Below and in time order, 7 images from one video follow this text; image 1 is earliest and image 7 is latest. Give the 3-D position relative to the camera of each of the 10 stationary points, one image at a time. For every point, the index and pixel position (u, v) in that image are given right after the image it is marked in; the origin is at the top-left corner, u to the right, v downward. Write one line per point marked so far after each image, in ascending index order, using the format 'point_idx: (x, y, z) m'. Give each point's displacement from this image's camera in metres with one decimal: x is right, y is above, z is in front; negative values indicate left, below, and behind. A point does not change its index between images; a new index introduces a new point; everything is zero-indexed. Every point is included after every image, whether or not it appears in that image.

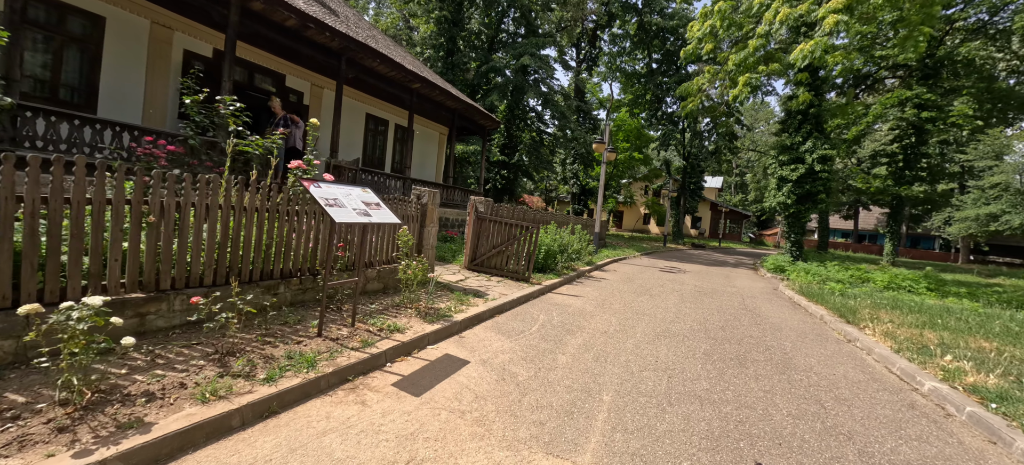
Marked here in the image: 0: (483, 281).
0: (-0.5, -0.9, +7.2) m
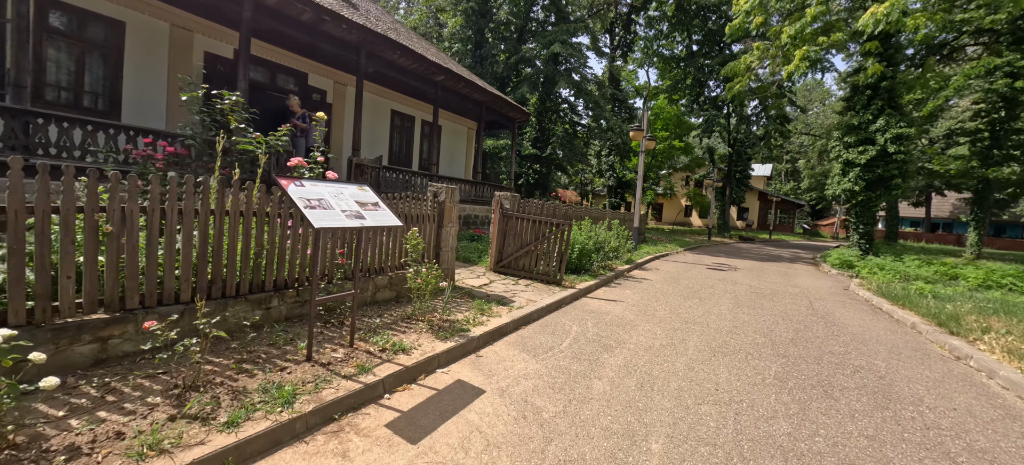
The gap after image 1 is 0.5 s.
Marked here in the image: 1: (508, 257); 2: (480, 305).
0: (0.0, -0.9, +6.5) m
1: (-0.1, -0.4, +7.3) m
2: (-0.4, -0.9, +5.2) m
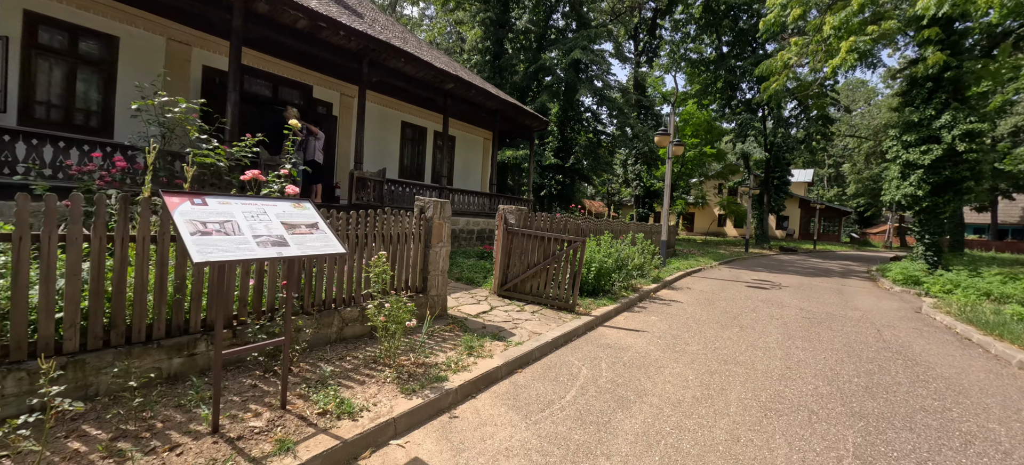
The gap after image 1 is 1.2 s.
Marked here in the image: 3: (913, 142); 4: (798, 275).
0: (0.0, -1.1, +5.7) m
1: (0.0, -0.7, +6.4) m
2: (-0.5, -1.2, +4.3) m
3: (+12.5, +2.8, +12.6) m
4: (+9.7, -1.5, +13.9) m
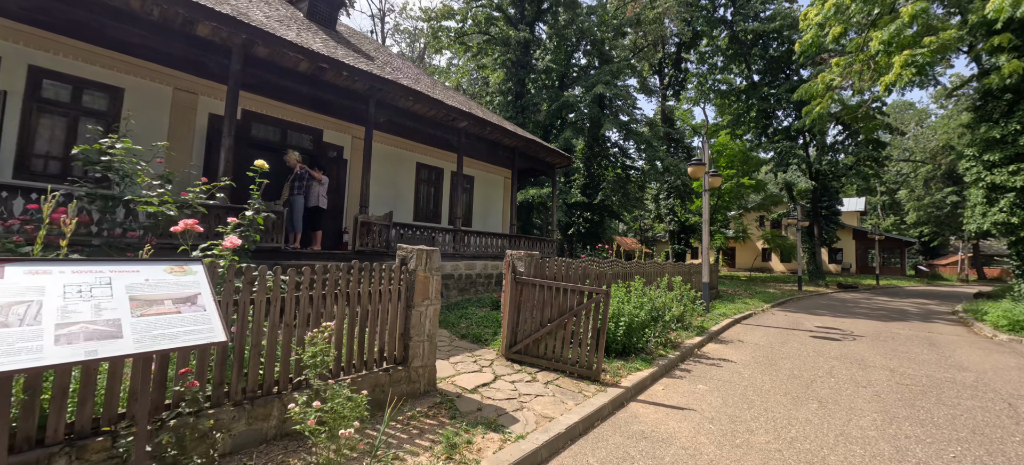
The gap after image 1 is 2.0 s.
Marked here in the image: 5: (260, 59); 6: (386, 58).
0: (+0.1, -1.7, +4.6) m
1: (+0.2, -1.4, +5.3) m
2: (-0.5, -1.6, +3.3) m
3: (+13.0, +1.9, +10.9) m
4: (+10.4, -2.6, +11.9) m
5: (-4.5, +3.1, +7.3) m
6: (-3.6, +4.9, +11.5) m
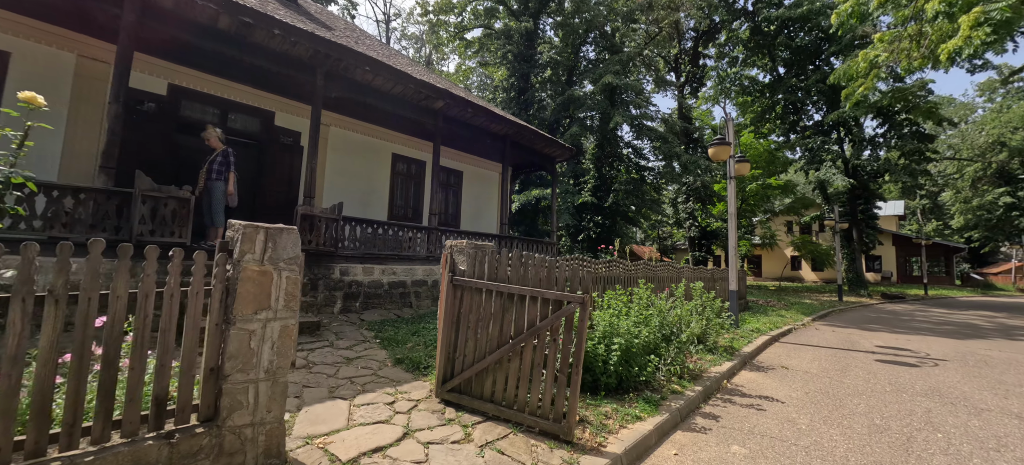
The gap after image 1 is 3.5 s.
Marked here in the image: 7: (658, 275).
0: (-0.5, -1.5, +2.8) m
1: (-0.4, -1.2, +3.6) m
2: (-1.1, -1.4, +1.6) m
3: (+12.6, +2.0, +8.6) m
4: (+10.2, -2.5, +9.7) m
5: (-5.0, +3.2, +5.9) m
6: (-3.9, +4.9, +10.1) m
7: (+2.5, -0.7, +7.0) m
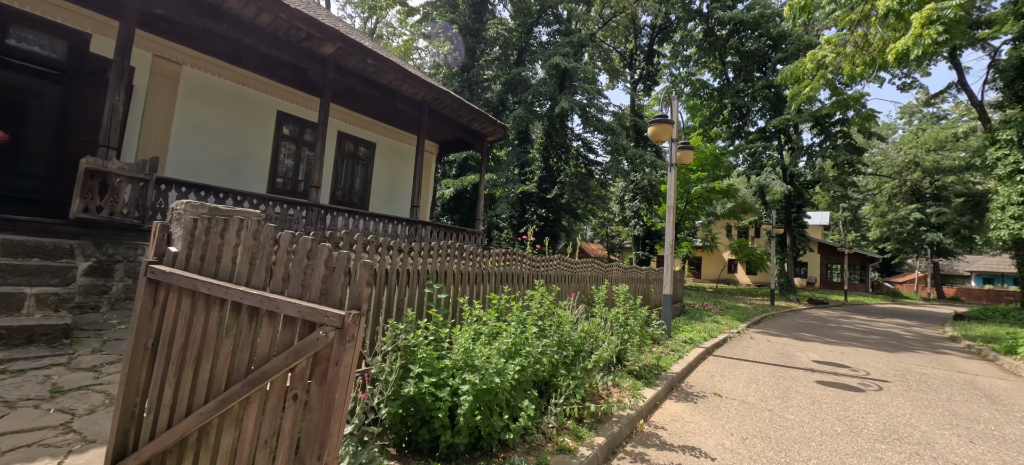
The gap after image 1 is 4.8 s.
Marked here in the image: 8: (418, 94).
0: (-1.6, -1.3, +1.2) m
1: (-1.6, -1.0, +2.0) m
2: (-2.1, -1.2, -0.1) m
3: (+10.9, +1.7, +8.4) m
4: (+8.1, -2.7, +9.2) m
5: (-6.2, +3.7, +3.6) m
6: (-5.5, +5.4, +7.9) m
7: (+0.9, -0.6, +5.7) m
8: (-2.1, +3.1, +8.8) m
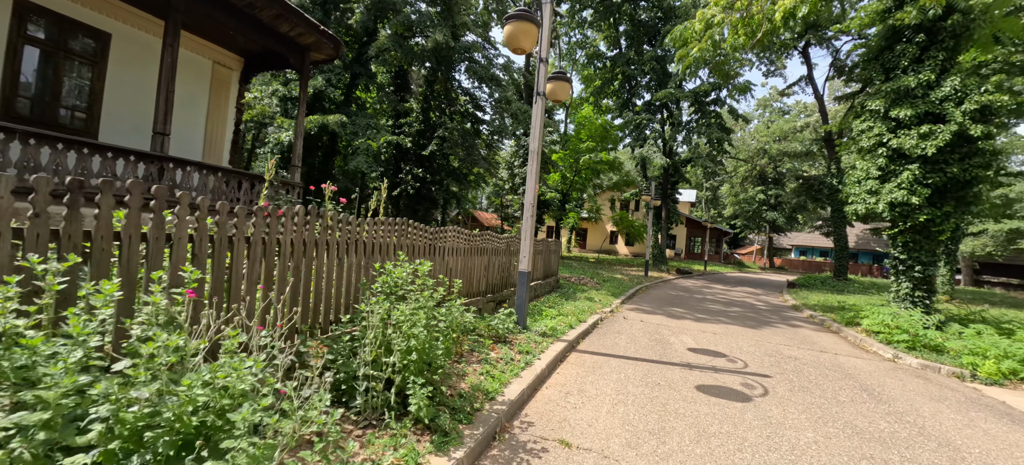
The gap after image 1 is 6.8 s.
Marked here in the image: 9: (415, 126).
0: (-2.6, -1.1, -1.5) m
1: (-2.8, -0.7, -0.8) m
2: (-2.8, -1.1, -2.9) m
3: (+7.9, +2.2, +8.3) m
4: (+4.8, -2.0, +8.7) m
5: (-7.5, +4.2, -0.7) m
6: (-7.8, +6.2, +3.6) m
7: (-1.2, -0.1, +3.4) m
8: (-4.7, +3.9, +5.4) m
9: (-4.7, +5.2, +19.8) m
